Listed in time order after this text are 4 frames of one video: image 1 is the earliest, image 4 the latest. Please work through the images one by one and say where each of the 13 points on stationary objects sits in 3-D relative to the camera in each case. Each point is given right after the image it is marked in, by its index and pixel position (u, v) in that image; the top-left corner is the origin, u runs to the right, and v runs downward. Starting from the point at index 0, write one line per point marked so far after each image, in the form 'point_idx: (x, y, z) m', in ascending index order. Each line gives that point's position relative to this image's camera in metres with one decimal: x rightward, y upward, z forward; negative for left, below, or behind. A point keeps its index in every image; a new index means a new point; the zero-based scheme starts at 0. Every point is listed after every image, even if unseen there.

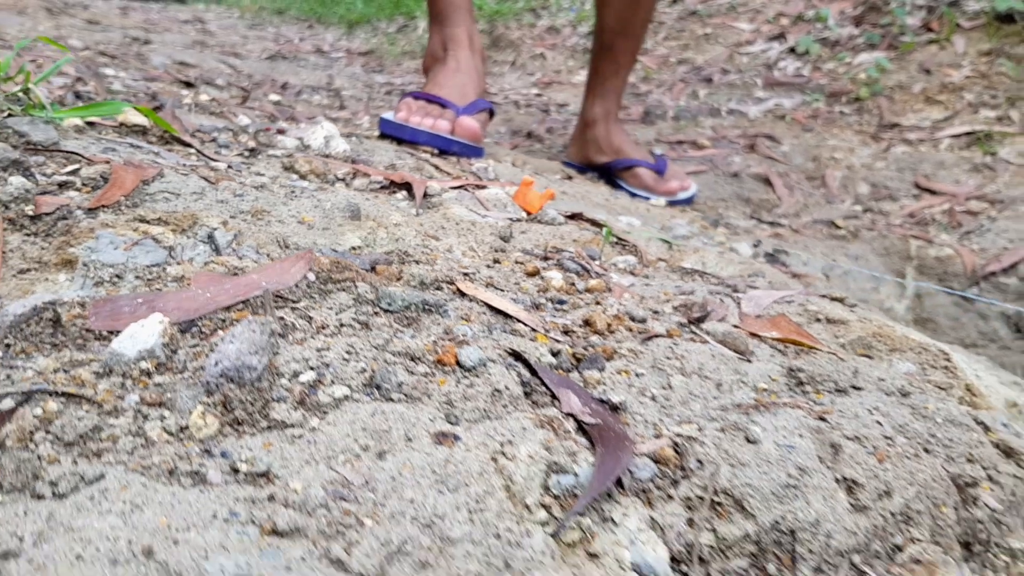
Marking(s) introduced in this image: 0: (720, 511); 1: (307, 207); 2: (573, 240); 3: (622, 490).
0: (+0.4, -0.4, +1.8) m
1: (-0.6, +0.2, +2.8) m
2: (+0.2, +0.1, +3.2) m
3: (+0.2, -0.4, +1.8) m
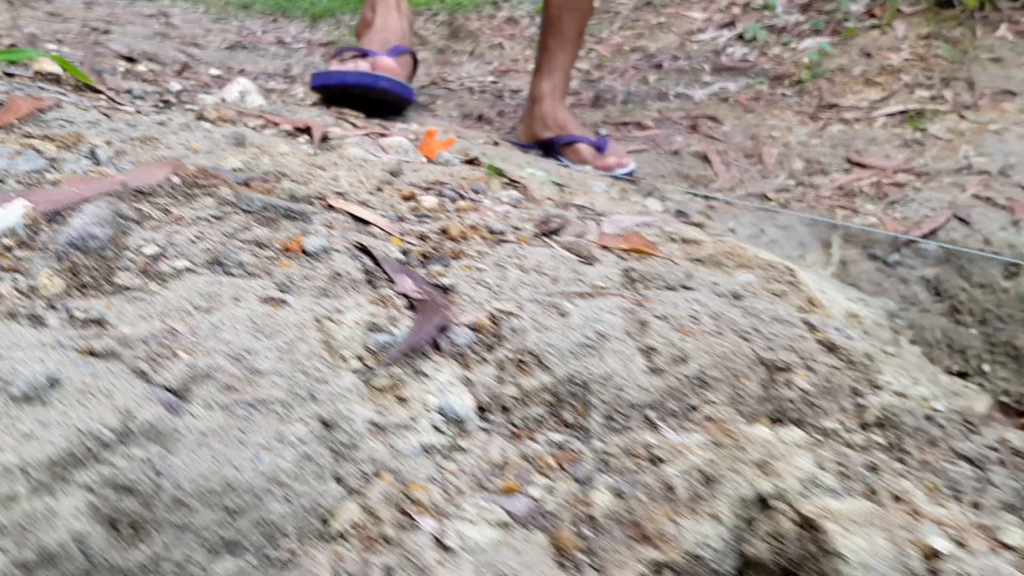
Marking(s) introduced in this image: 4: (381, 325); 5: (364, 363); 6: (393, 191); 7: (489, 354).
0: (0.0, -0.2, +2.1) m
1: (-1.0, +0.5, +3.1) m
2: (-0.2, +0.4, +3.5) m
3: (-0.2, -0.1, +2.1) m
4: (-0.3, -0.1, +2.1) m
5: (-0.3, -0.2, +2.0) m
6: (-0.4, +0.3, +3.1) m
7: (0.0, -0.1, +2.1) m
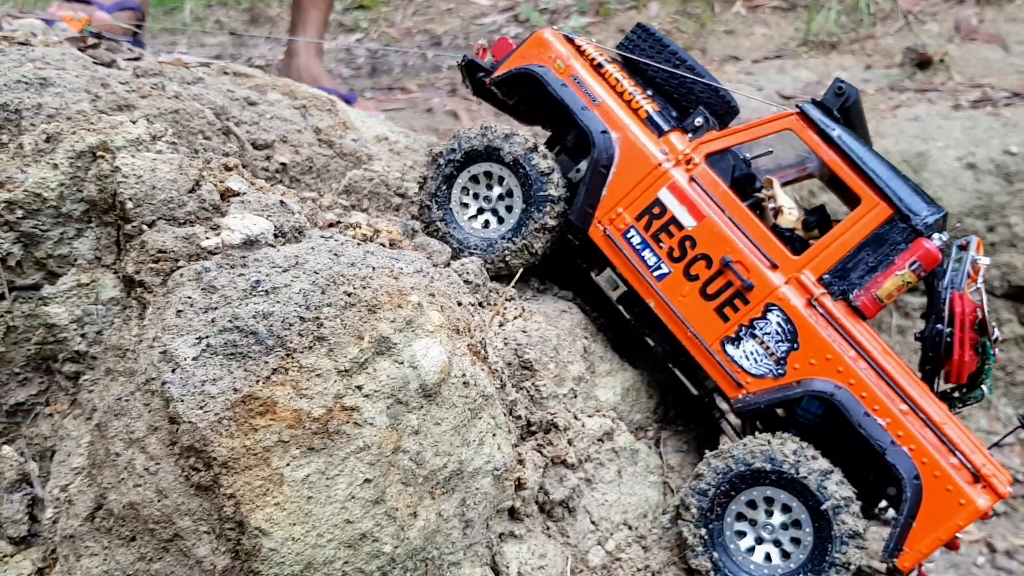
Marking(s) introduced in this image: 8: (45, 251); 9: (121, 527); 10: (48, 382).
0: (-1.4, +0.5, +2.5) m
1: (-2.6, +1.1, +3.4) m
2: (-1.8, +1.0, +3.9) m
3: (-1.6, +0.5, +2.5) m
4: (-1.7, +0.6, +2.5) m
5: (-1.7, +0.5, +2.4) m
6: (-2.0, +0.9, +3.5) m
7: (-1.5, +0.5, +2.5) m
8: (-1.1, +0.1, +2.3) m
9: (-0.8, -0.5, +2.0) m
10: (-1.1, -0.2, +2.3) m
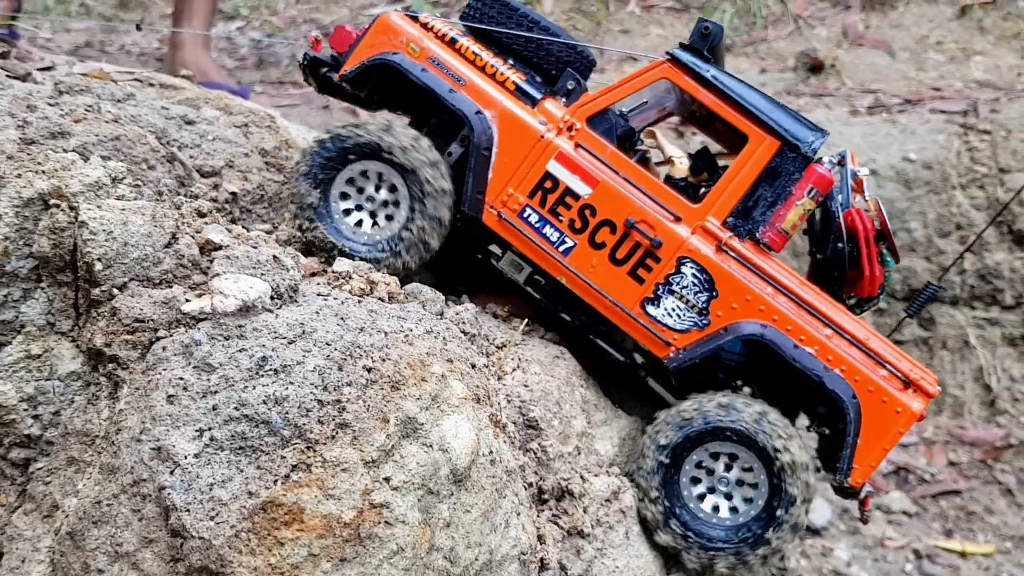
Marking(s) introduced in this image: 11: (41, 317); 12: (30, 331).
0: (-1.4, +0.3, +2.1) m
1: (-2.7, +0.9, +2.8) m
2: (-2.0, +0.9, +3.4) m
3: (-1.6, +0.4, +2.1) m
4: (-1.7, +0.4, +2.0) m
5: (-1.7, +0.4, +1.9) m
6: (-2.1, +0.8, +3.0) m
7: (-1.5, +0.4, +2.1) m
8: (-1.1, -0.1, +1.9) m
9: (-0.7, -0.6, +1.7) m
10: (-1.1, -0.4, +1.9) m
11: (-1.0, -0.1, +2.0) m
12: (-1.0, -0.1, +2.0) m
